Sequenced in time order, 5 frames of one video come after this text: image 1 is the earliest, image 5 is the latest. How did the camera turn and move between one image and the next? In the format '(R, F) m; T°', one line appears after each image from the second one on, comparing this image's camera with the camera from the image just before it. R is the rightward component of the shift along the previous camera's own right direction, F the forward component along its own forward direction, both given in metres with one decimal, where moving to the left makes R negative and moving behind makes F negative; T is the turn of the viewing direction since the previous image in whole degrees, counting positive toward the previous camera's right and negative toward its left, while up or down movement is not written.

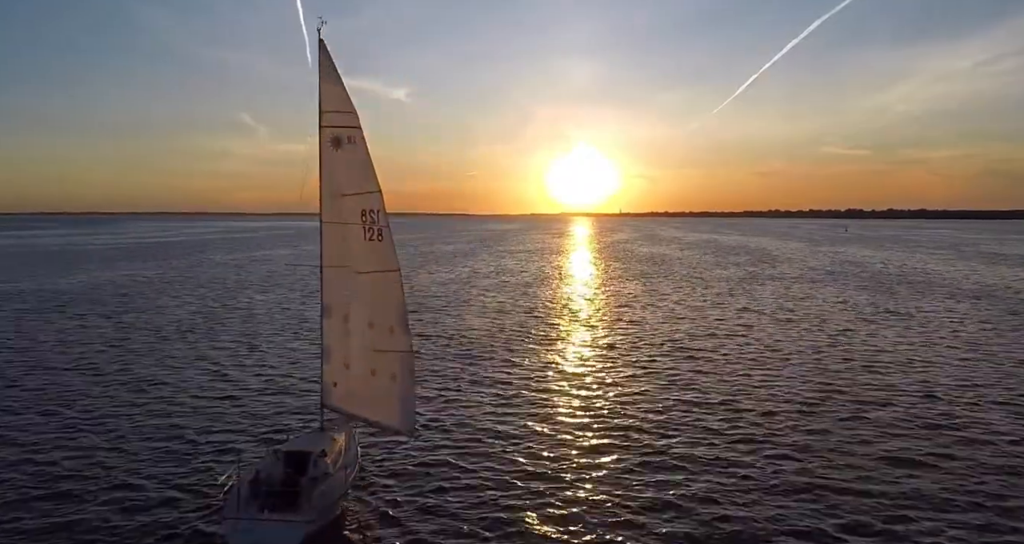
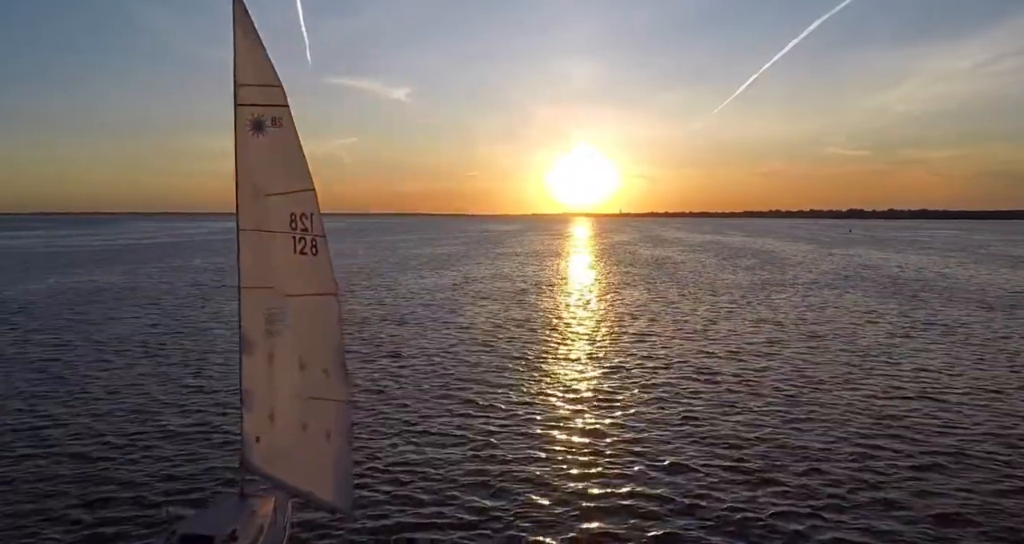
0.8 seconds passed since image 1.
(+0.4, +2.9) m; 0°
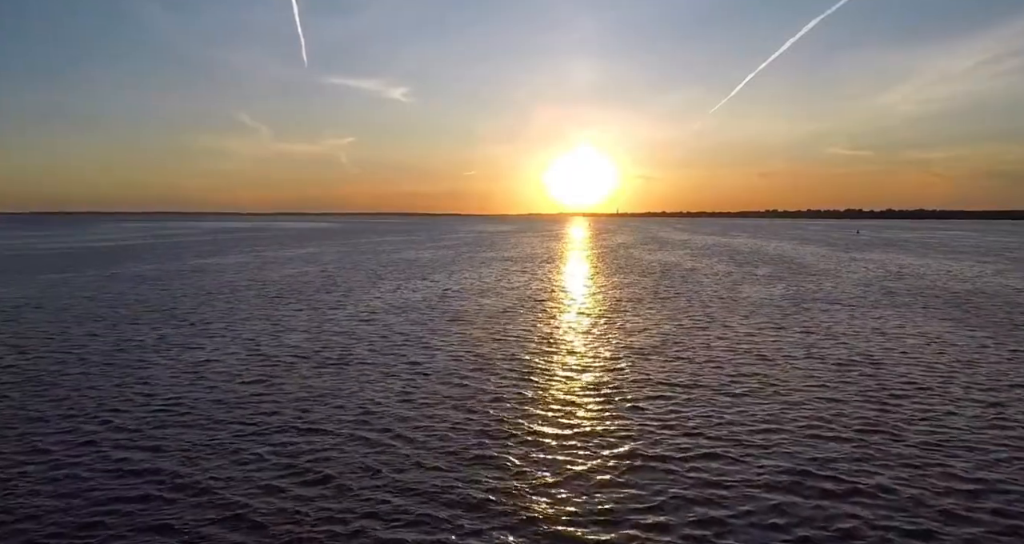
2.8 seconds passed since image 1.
(+0.8, +7.3) m; 0°
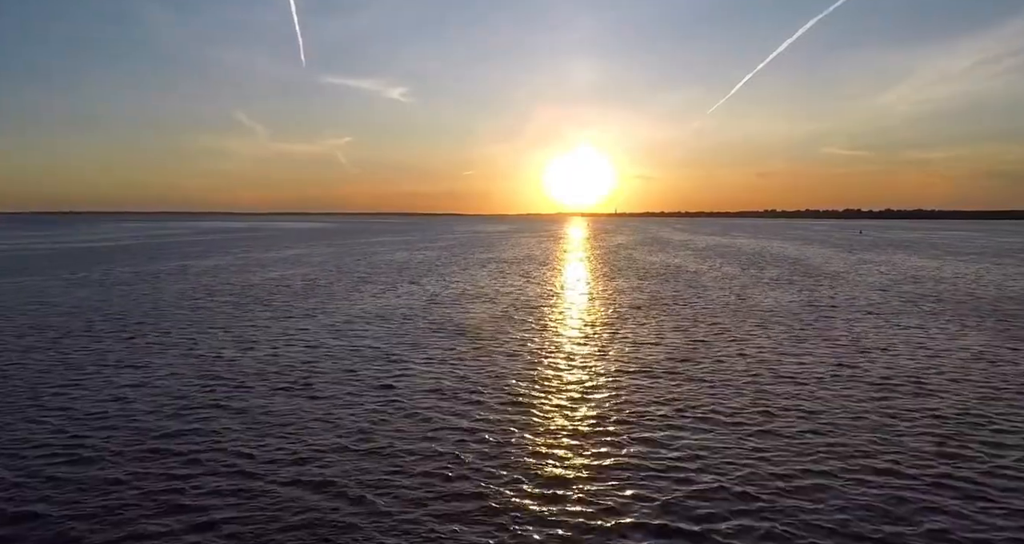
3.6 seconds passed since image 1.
(+0.3, +2.9) m; 0°
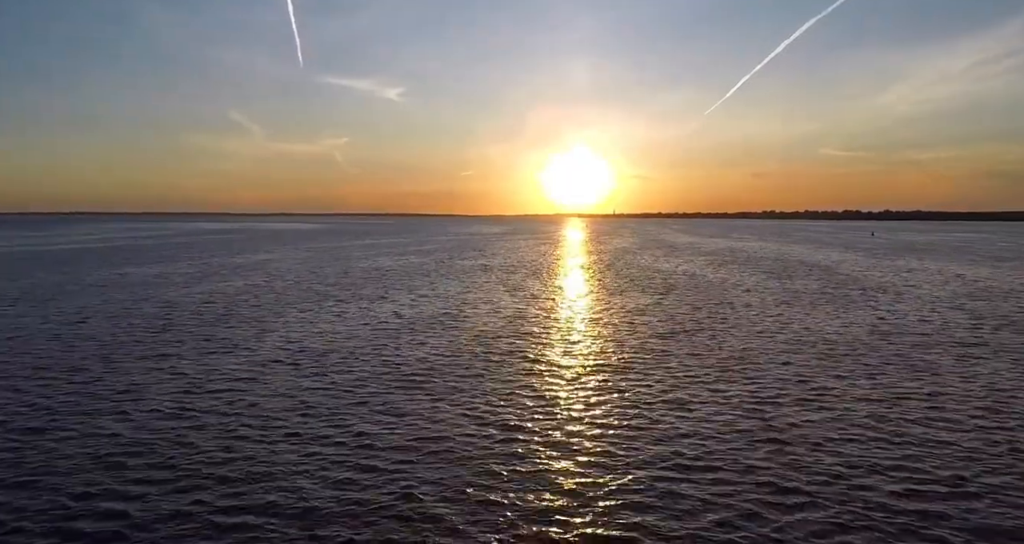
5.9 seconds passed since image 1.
(+0.4, +8.0) m; 0°
